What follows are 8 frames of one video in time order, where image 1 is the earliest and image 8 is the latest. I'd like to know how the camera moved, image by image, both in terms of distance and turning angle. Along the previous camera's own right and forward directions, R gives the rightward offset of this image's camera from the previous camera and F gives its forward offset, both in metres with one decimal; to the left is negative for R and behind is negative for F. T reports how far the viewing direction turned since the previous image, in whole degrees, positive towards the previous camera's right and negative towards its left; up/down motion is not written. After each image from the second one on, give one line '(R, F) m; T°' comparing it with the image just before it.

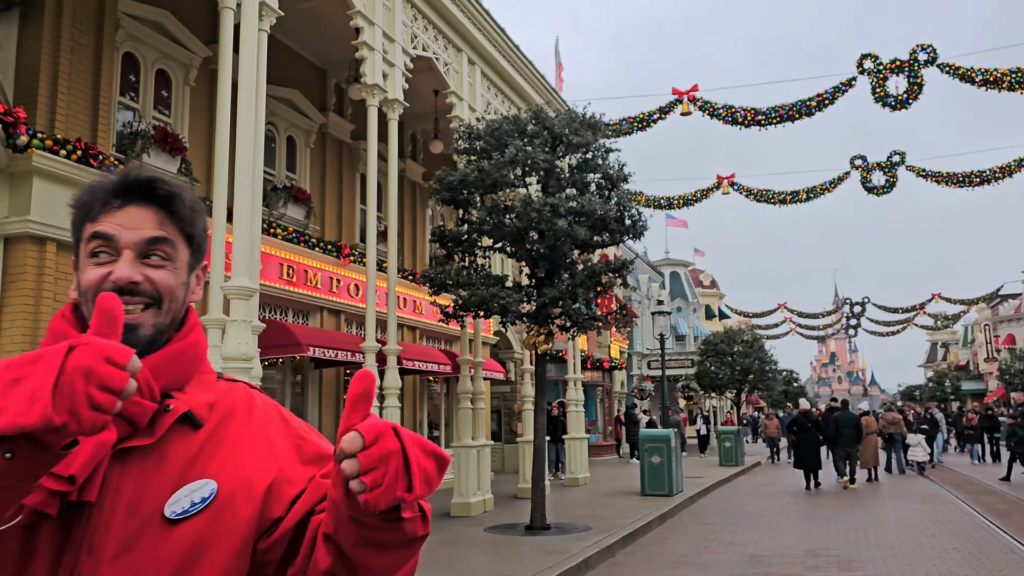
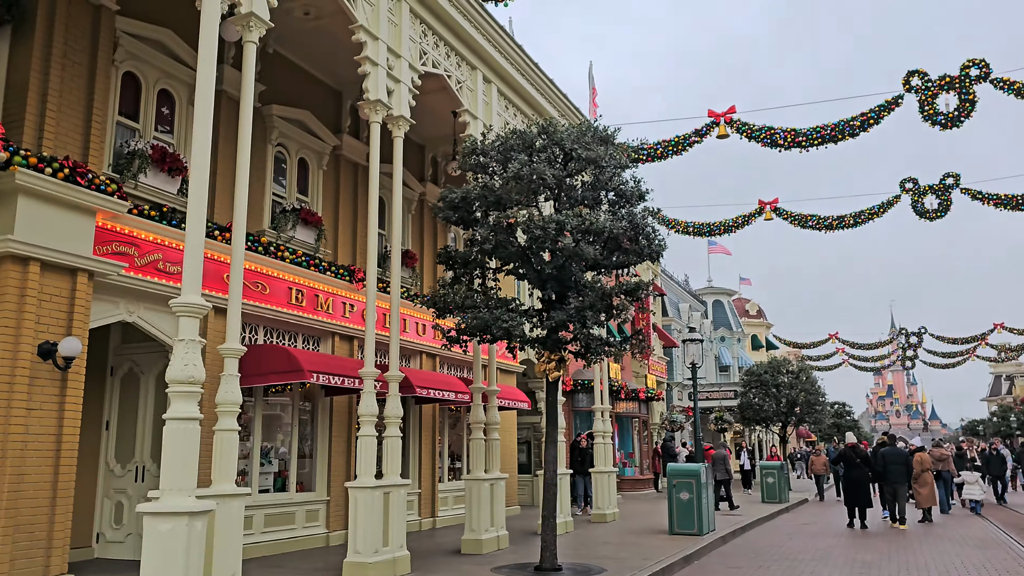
(+0.5, +0.6) m; -3°
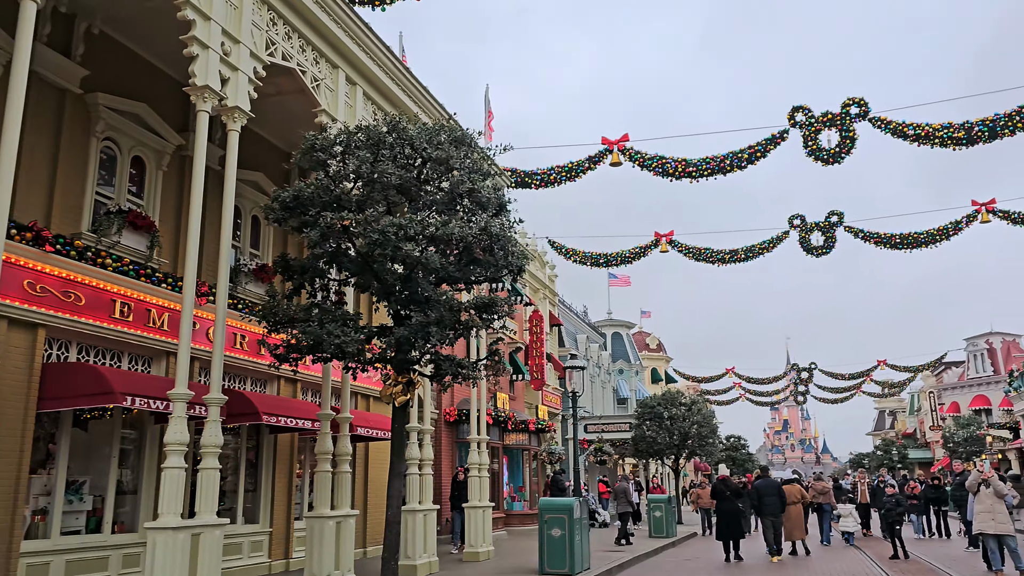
(+0.7, +0.9) m; +6°
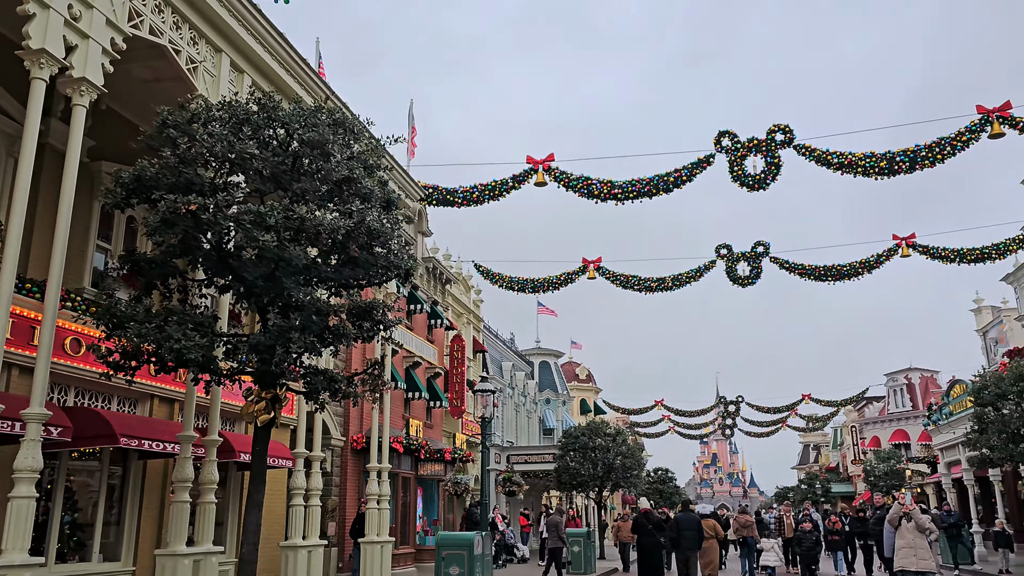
(+0.5, +1.0) m; +4°
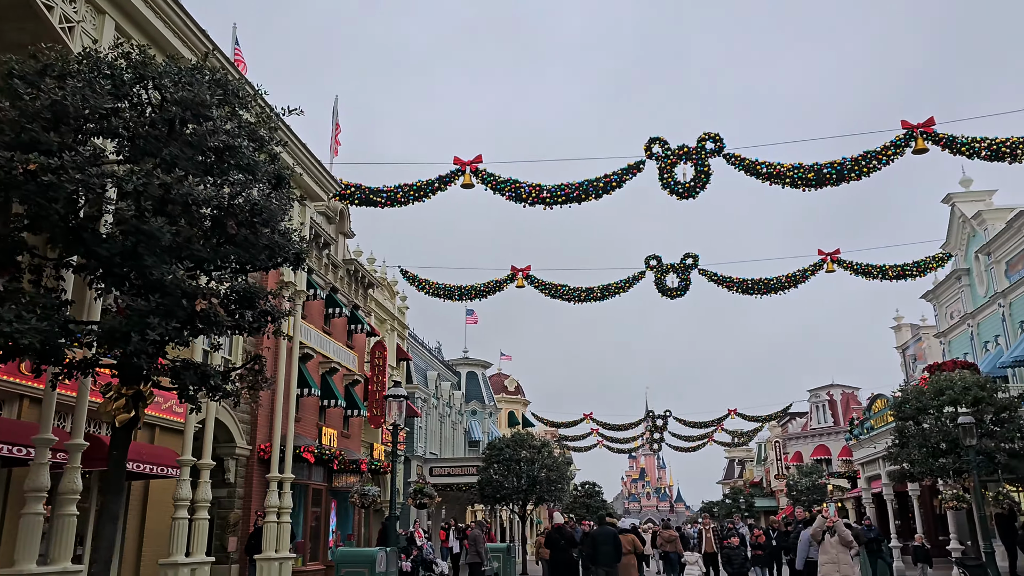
(+0.3, +0.8) m; +5°
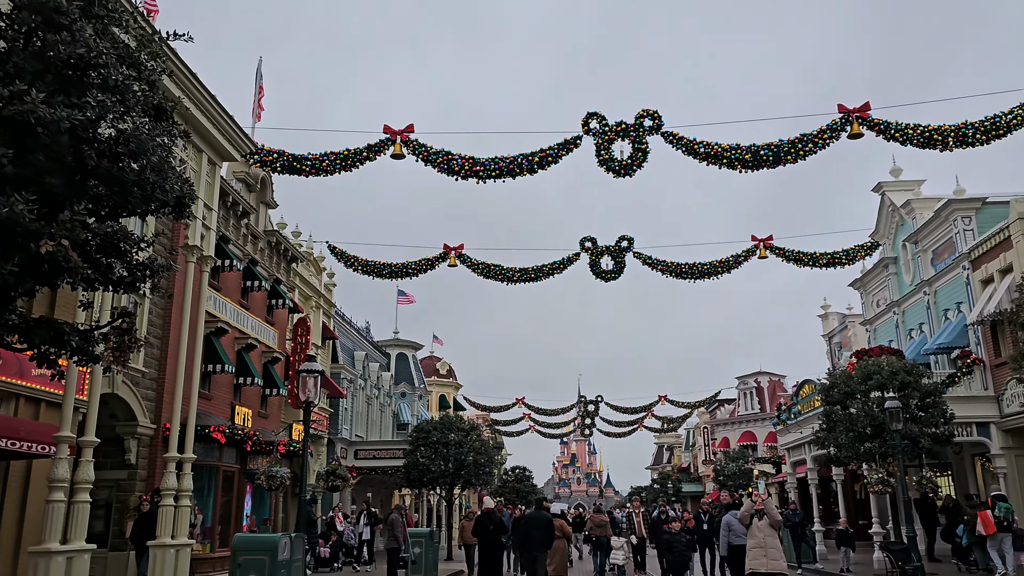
(+0.2, +0.7) m; +4°
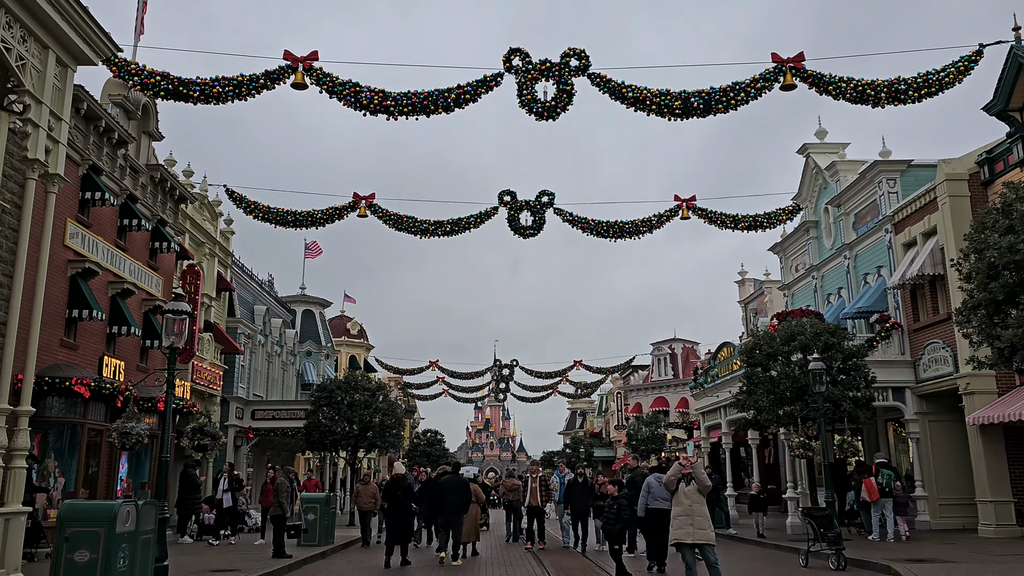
(+0.2, +1.5) m; +6°
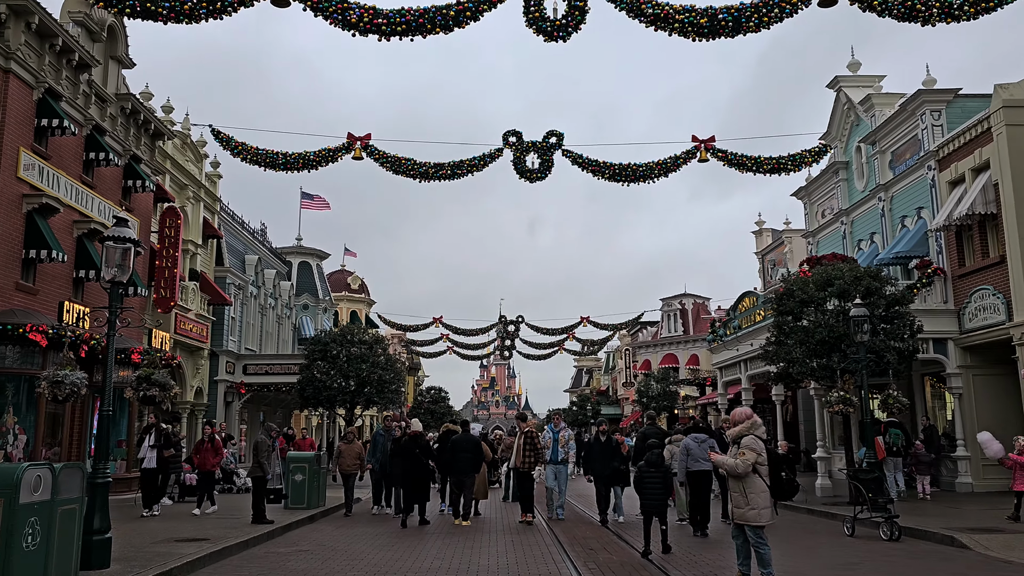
(0.0, +1.7) m; 0°
